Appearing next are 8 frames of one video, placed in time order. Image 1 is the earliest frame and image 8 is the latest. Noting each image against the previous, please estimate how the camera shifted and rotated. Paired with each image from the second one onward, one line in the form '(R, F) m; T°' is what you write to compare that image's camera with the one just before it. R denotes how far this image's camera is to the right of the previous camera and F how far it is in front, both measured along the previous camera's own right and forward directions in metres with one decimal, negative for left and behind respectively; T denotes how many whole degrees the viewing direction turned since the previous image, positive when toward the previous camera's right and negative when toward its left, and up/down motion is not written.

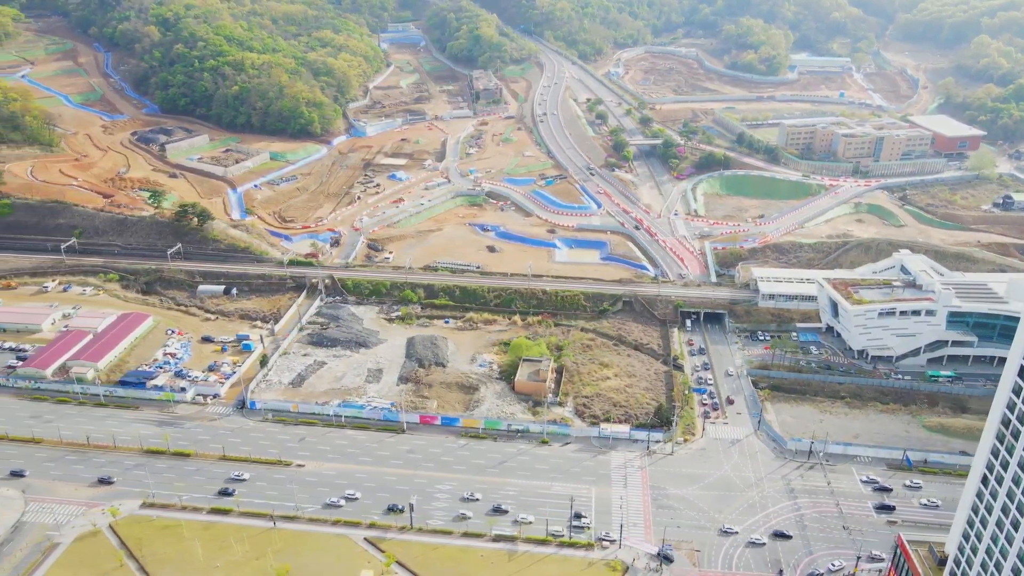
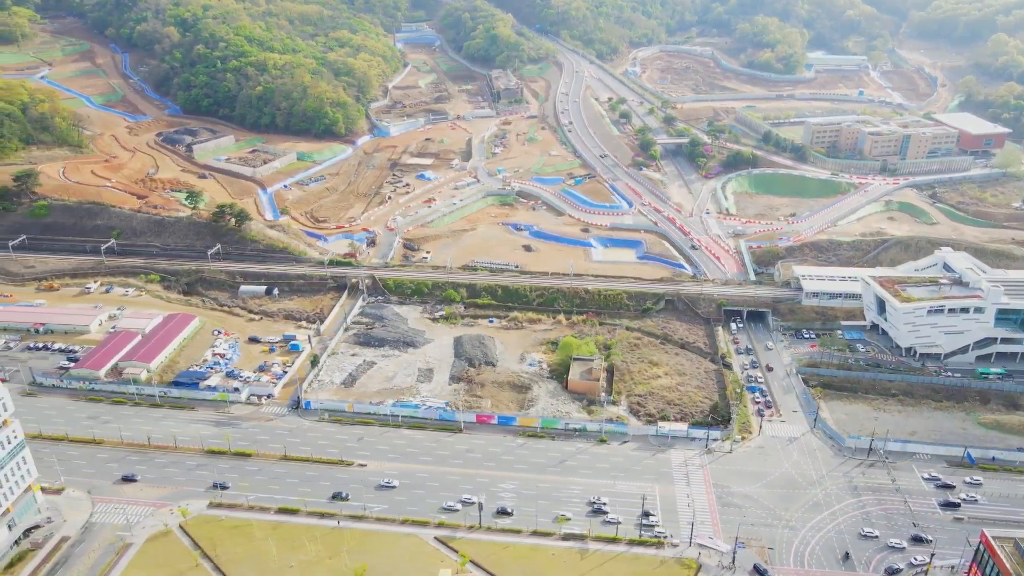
(-5.5, -0.1) m; 0°
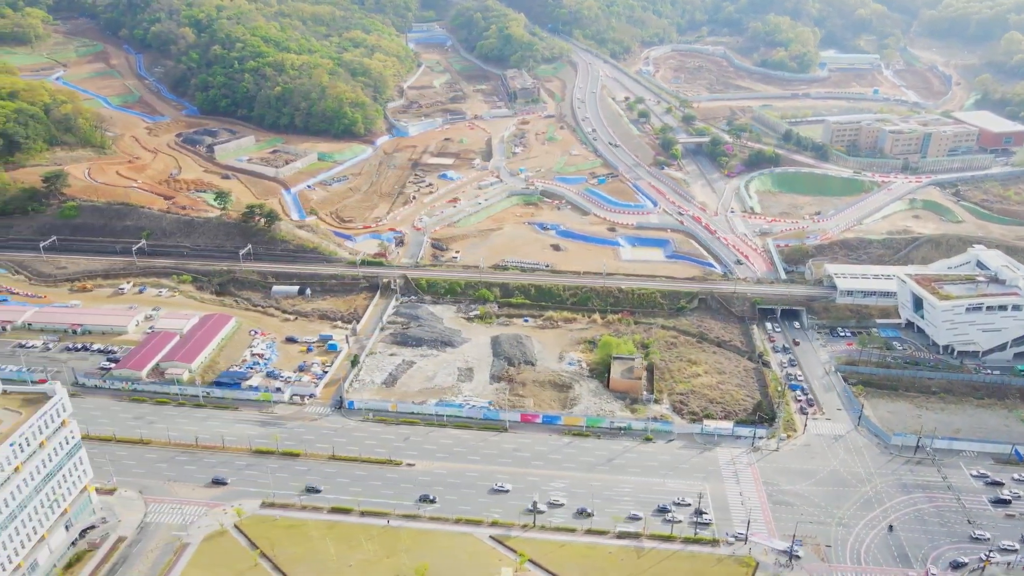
(-4.4, -0.1) m; 0°
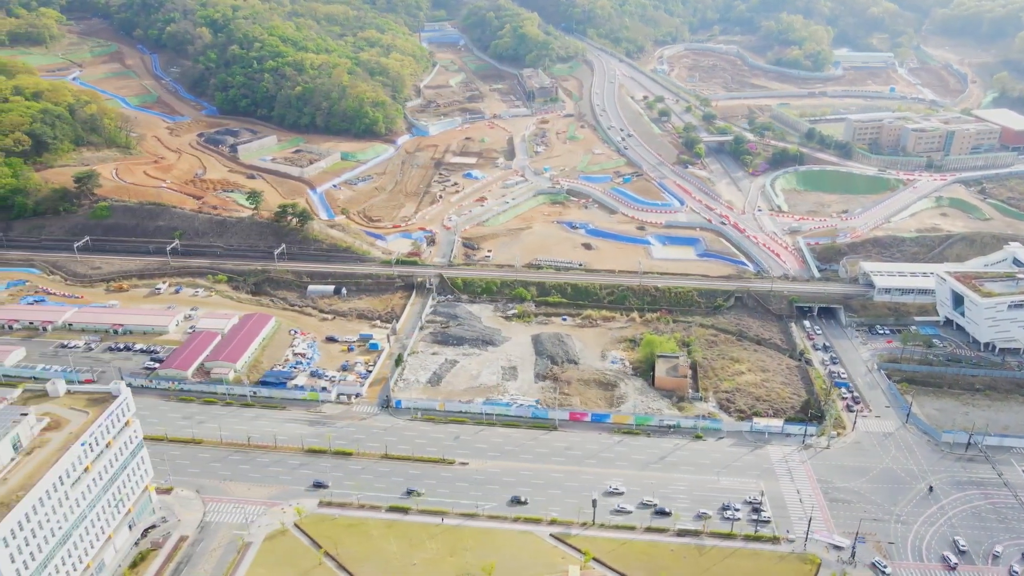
(-4.8, 0.0) m; 0°
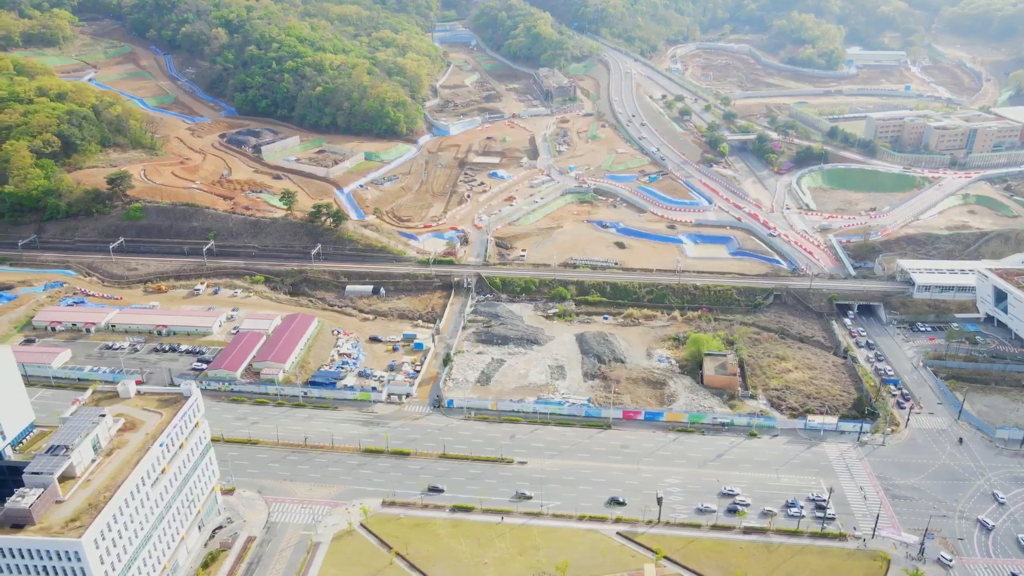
(-5.5, 0.0) m; 0°
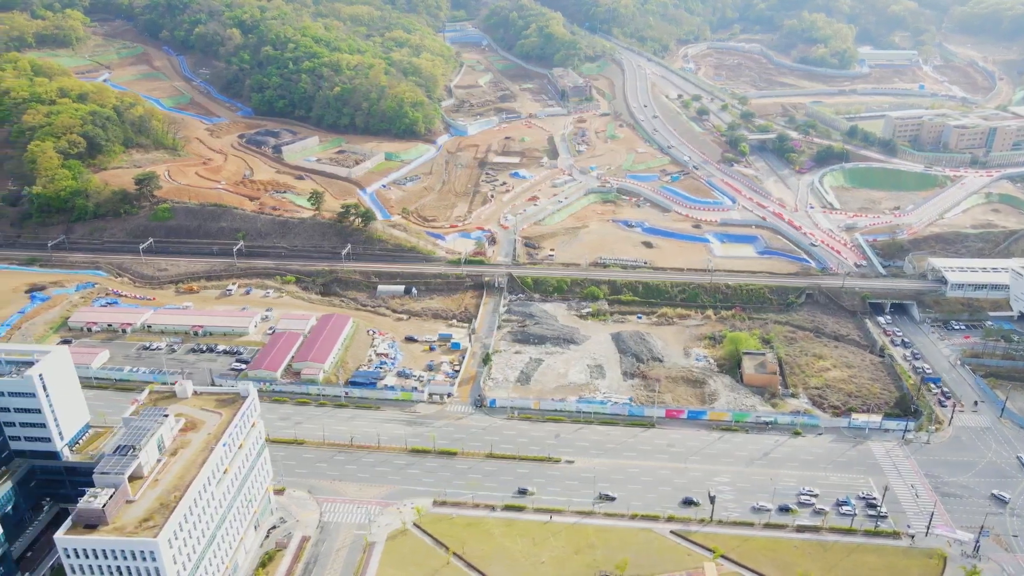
(-4.3, 0.0) m; 0°
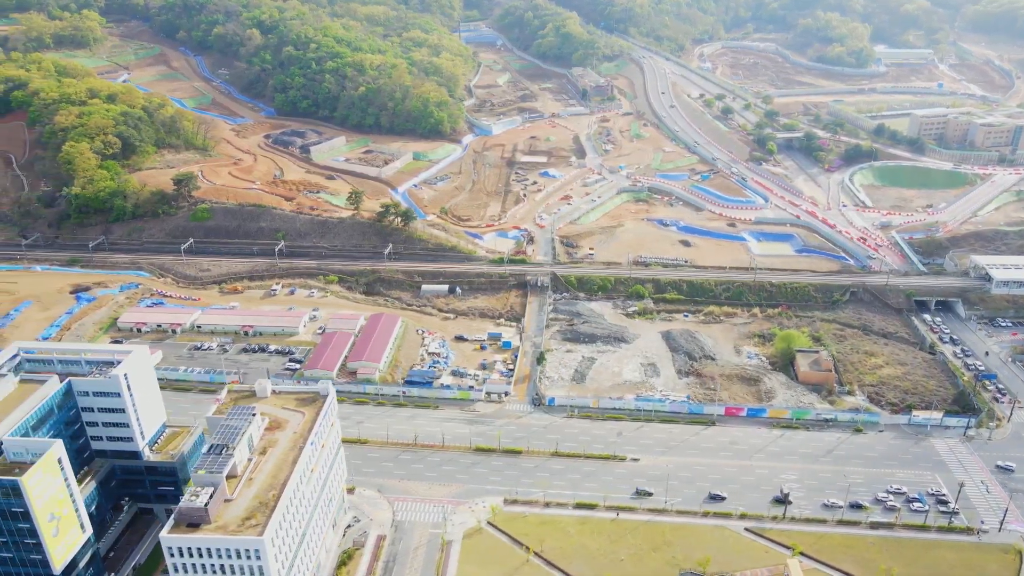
(-6.1, 0.0) m; 0°
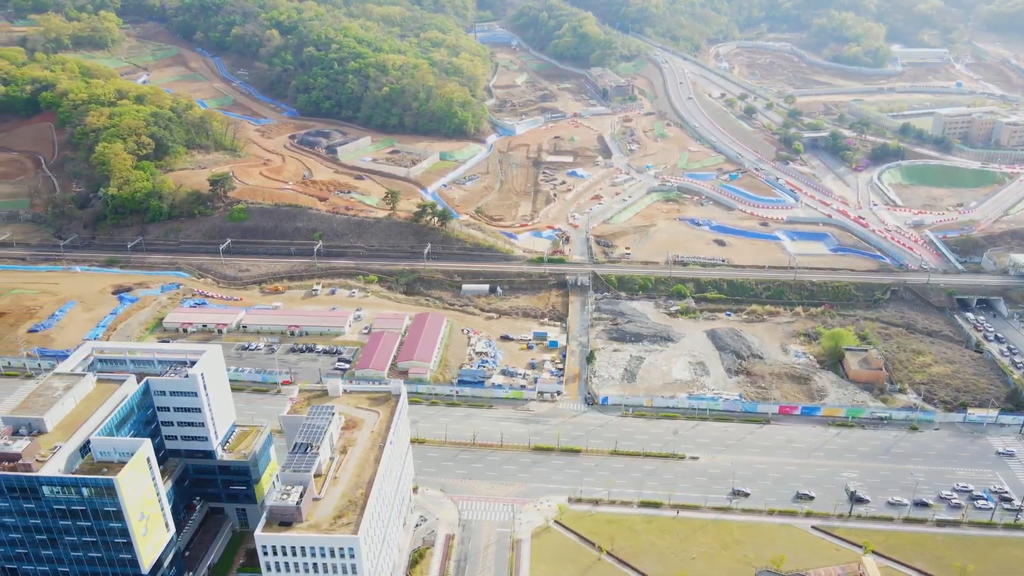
(-5.4, 0.0) m; 0°
